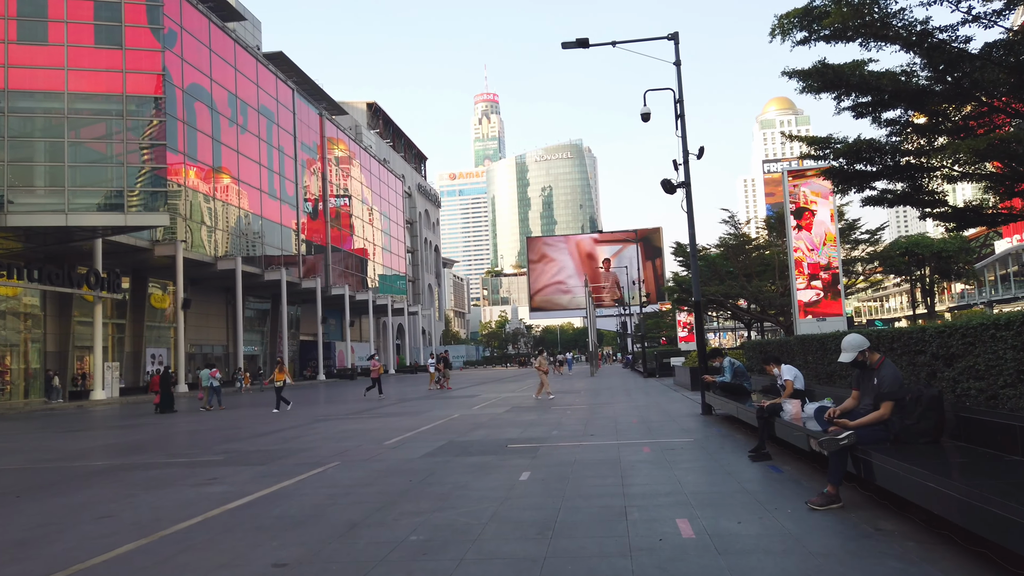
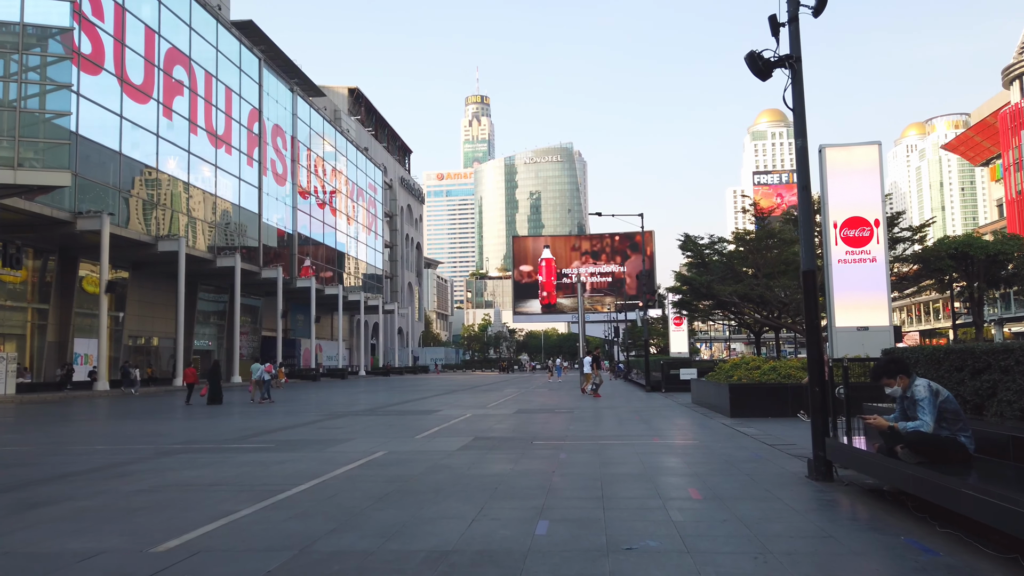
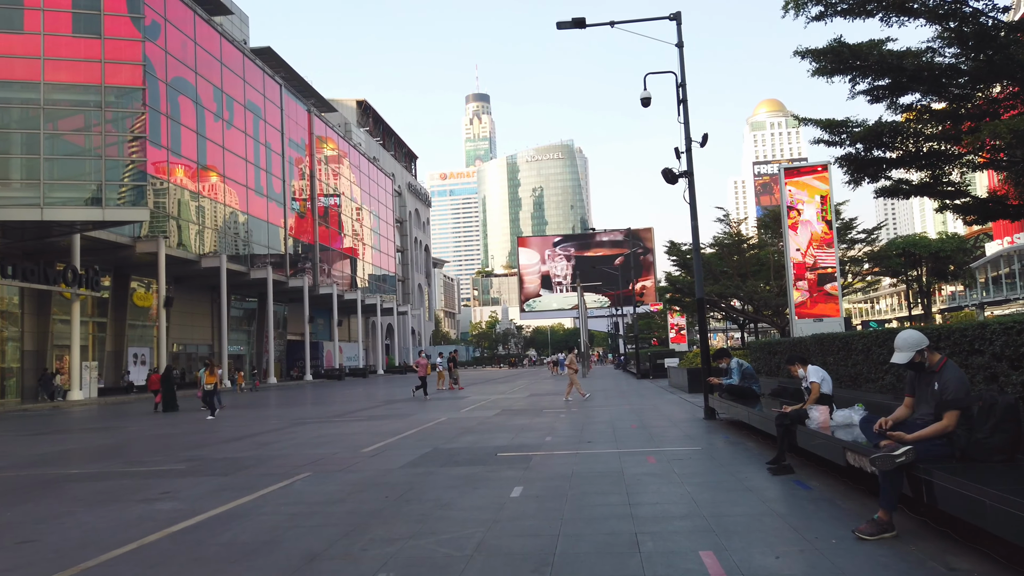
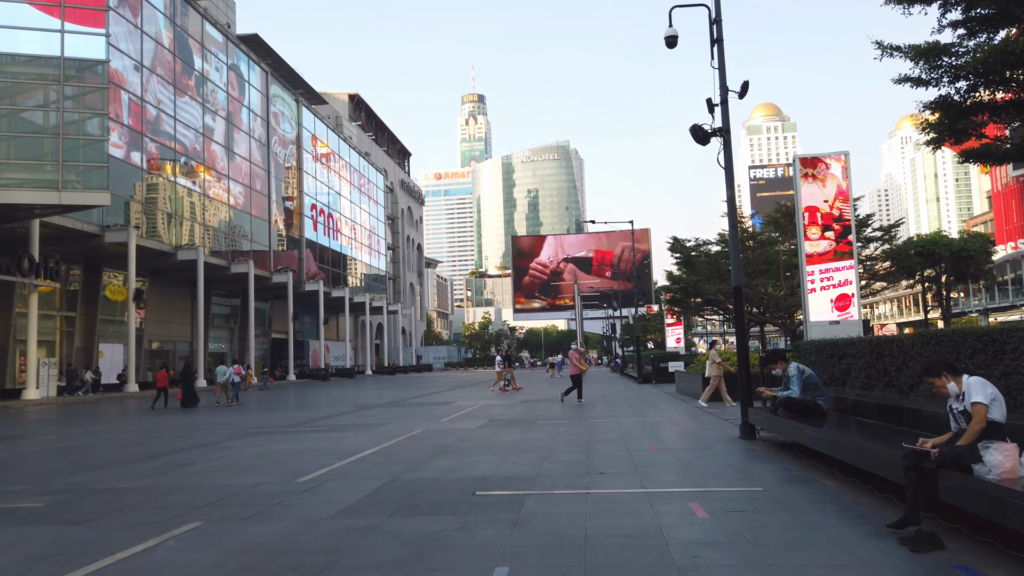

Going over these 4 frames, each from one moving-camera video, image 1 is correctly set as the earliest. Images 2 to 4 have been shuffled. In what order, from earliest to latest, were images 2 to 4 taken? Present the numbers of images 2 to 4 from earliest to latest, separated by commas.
3, 4, 2
